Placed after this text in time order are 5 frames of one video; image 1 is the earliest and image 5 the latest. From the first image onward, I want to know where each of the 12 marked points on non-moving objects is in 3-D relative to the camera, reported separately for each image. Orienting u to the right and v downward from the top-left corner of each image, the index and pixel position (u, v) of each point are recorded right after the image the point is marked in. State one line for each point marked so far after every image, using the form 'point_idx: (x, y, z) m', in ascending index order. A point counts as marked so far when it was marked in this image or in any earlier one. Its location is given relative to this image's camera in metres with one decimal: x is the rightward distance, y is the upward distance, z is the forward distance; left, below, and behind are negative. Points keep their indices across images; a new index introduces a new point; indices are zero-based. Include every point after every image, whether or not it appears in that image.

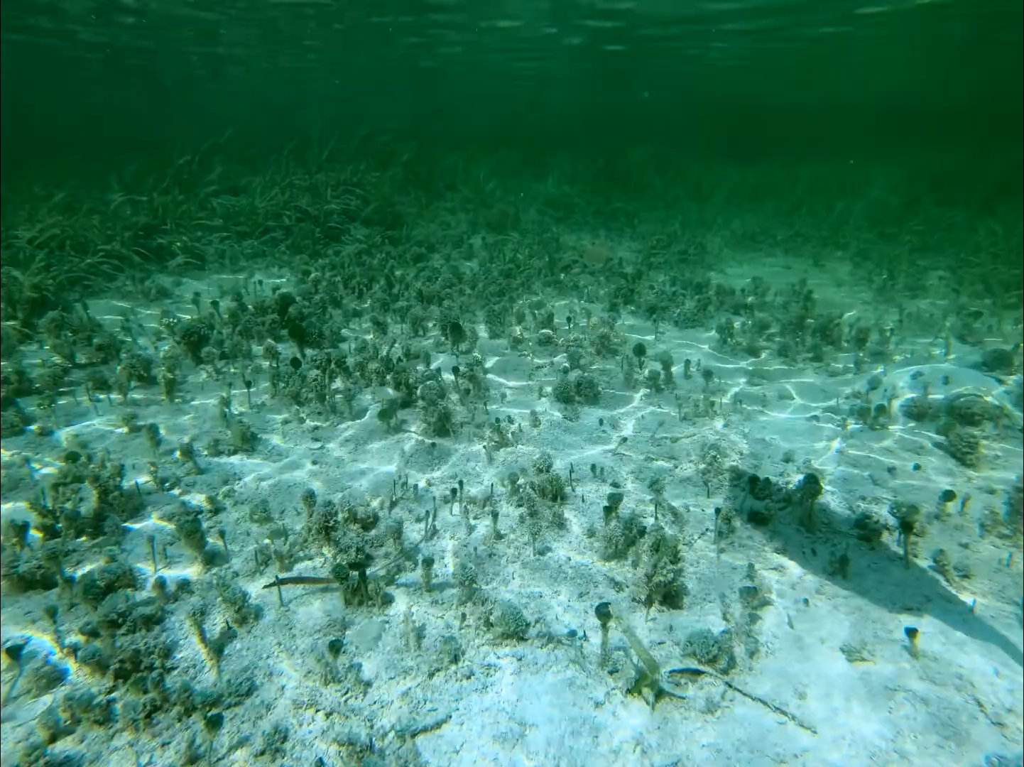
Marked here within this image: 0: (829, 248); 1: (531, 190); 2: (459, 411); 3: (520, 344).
0: (+6.8, +2.9, +14.2) m
1: (+0.5, +5.0, +17.0) m
2: (-0.5, -0.3, +6.2) m
3: (+0.1, +0.5, +7.8) m
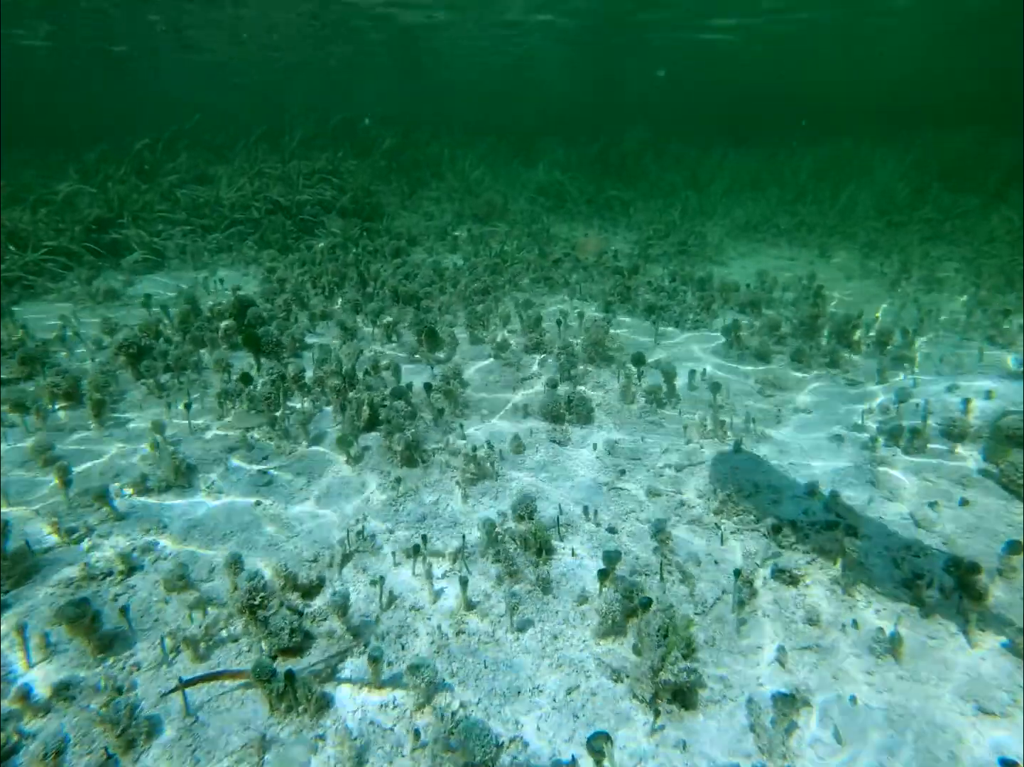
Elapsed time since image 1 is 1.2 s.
0: (+6.6, +3.0, +13.4) m
1: (+0.2, +5.0, +16.1) m
2: (-0.6, -0.4, +5.4) m
3: (-0.1, +0.3, +7.0) m
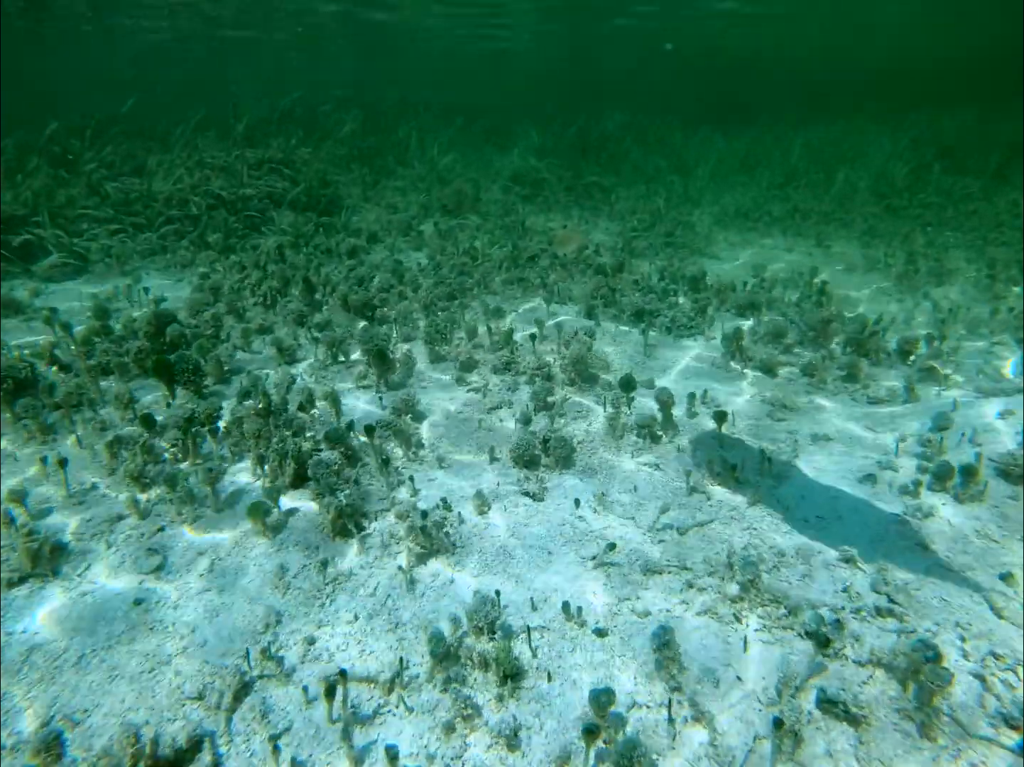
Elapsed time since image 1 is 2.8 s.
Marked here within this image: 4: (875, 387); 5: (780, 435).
0: (+6.1, +3.0, +12.5) m
1: (-0.4, +5.0, +15.0) m
2: (-0.9, -0.7, +4.3) m
3: (-0.4, +0.1, +5.9) m
4: (+3.4, 0.0, +6.1) m
5: (+2.1, -0.4, +5.3) m
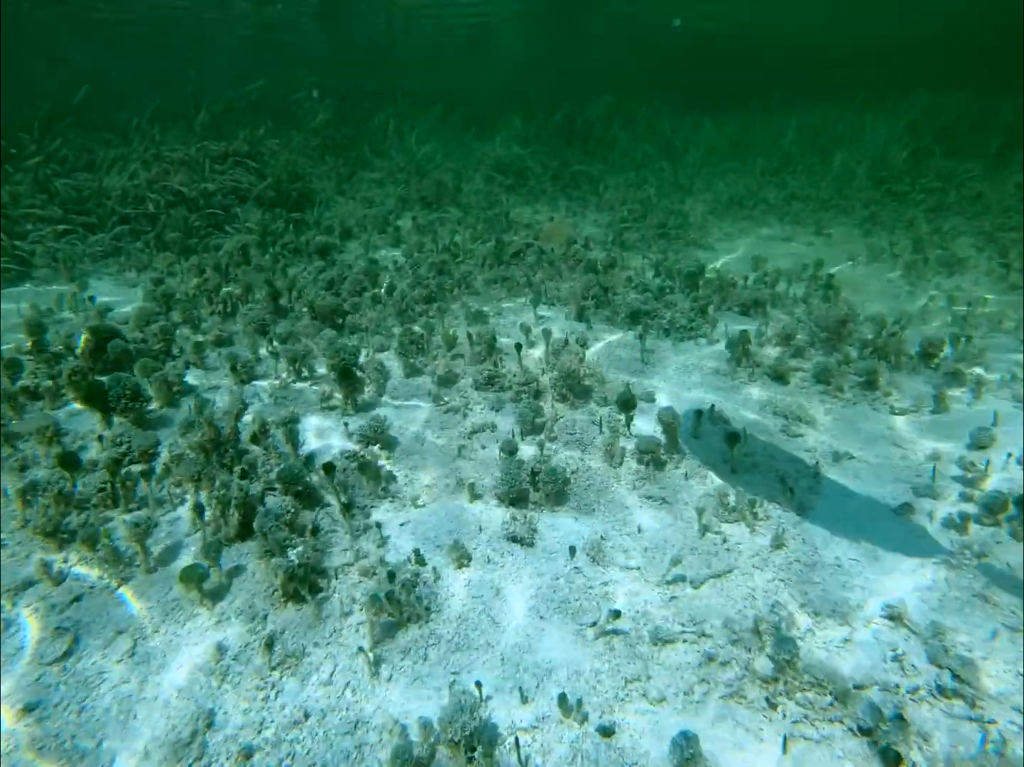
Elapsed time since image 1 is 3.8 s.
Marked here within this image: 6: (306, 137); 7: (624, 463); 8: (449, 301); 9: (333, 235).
0: (+5.8, +3.1, +11.9) m
1: (-0.8, +5.0, +14.3) m
2: (-1.0, -0.9, +3.7) m
3: (-0.5, -0.1, +5.3) m
4: (+3.2, -0.1, +5.5) m
5: (+2.0, -0.5, +4.7) m
6: (-4.0, +4.8, +12.9) m
7: (+0.8, -0.5, +4.4) m
8: (-0.7, +0.9, +7.1) m
9: (-2.6, +2.1, +9.4) m
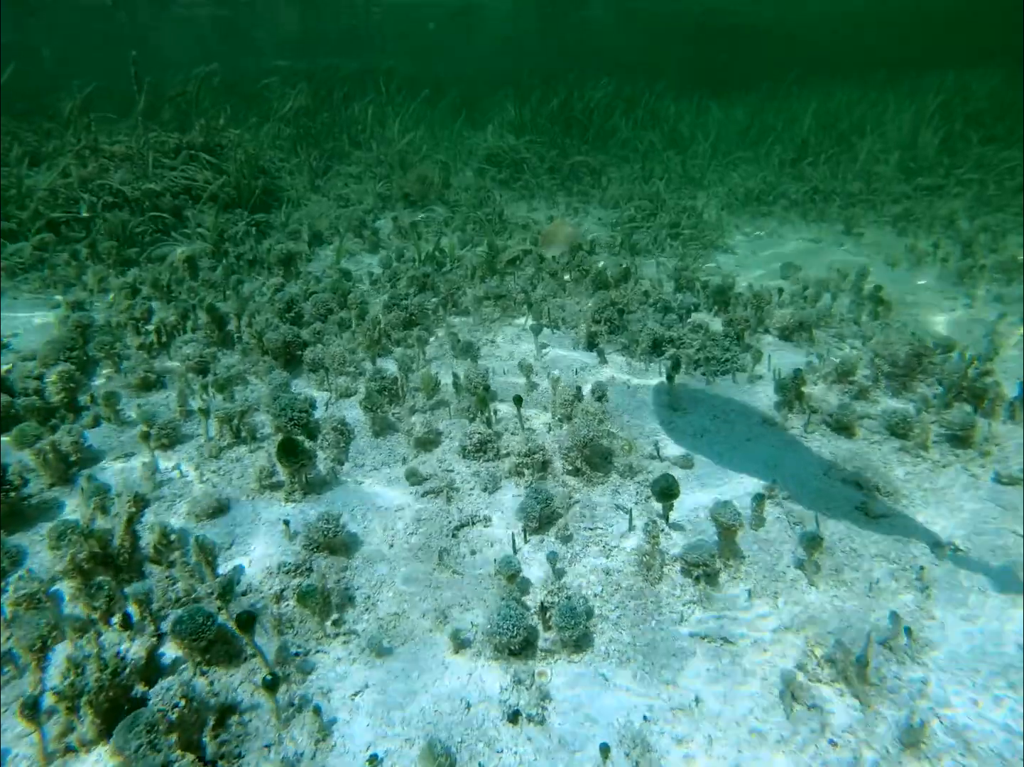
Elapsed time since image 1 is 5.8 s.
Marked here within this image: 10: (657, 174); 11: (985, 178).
0: (+5.7, +2.8, +10.6) m
1: (-0.9, +4.7, +12.9) m
2: (-1.0, -1.3, +2.5) m
3: (-0.5, -0.5, +4.0) m
4: (+3.2, -0.5, +4.3) m
5: (+2.0, -0.9, +3.5) m
6: (-4.1, +4.5, +11.5) m
7: (+0.8, -0.9, +3.2) m
8: (-0.7, +0.5, +5.9) m
9: (-2.6, +1.8, +8.1) m
10: (+2.7, +3.8, +12.0) m
11: (+8.4, +3.6, +11.7) m
